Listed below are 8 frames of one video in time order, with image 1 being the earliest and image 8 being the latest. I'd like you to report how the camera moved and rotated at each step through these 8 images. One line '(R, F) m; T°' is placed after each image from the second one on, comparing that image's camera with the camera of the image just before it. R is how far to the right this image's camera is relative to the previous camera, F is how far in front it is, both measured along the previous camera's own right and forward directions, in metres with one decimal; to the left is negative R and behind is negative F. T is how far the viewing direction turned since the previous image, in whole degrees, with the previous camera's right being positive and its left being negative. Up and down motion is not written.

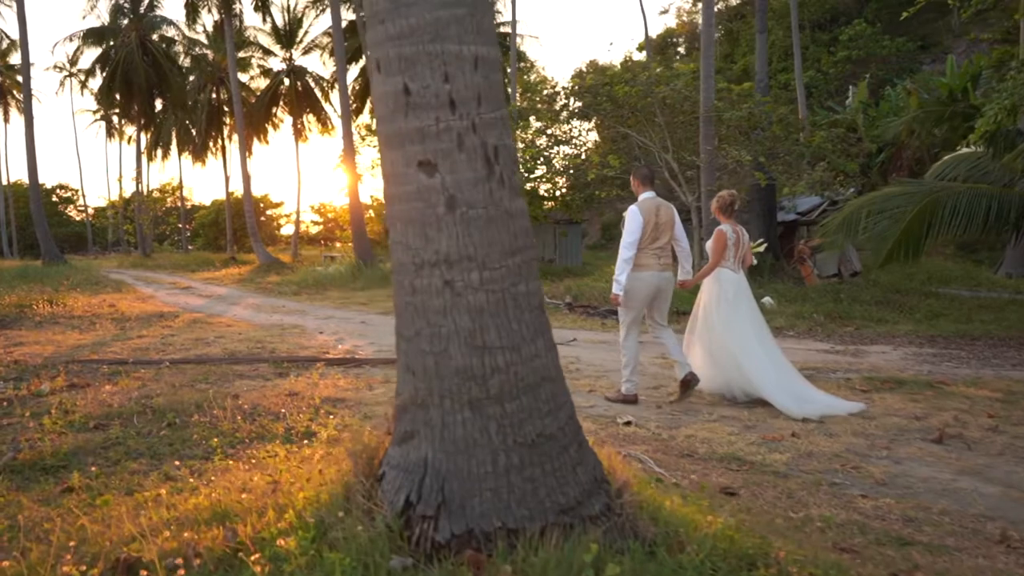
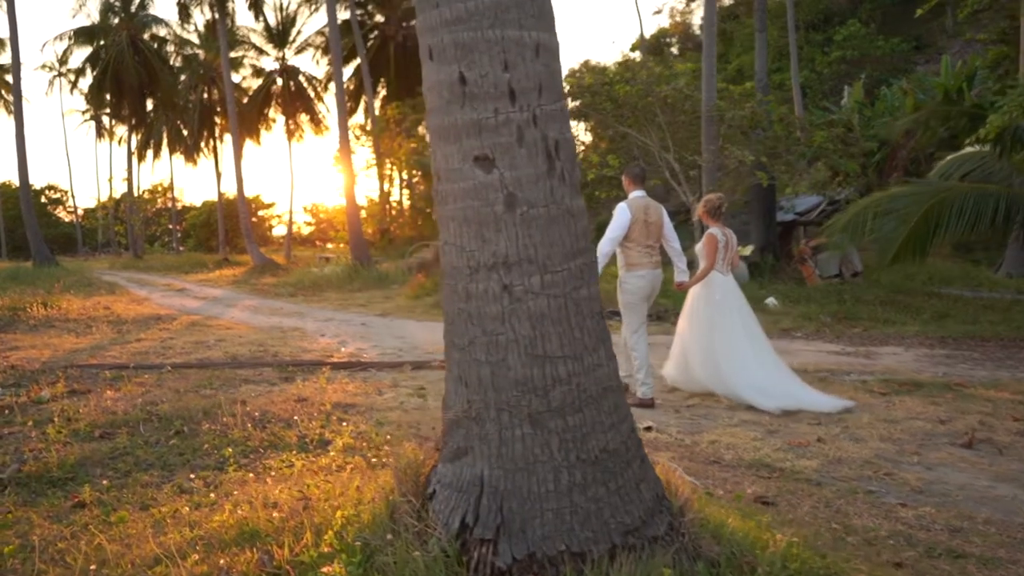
(-0.2, +0.2) m; +1°
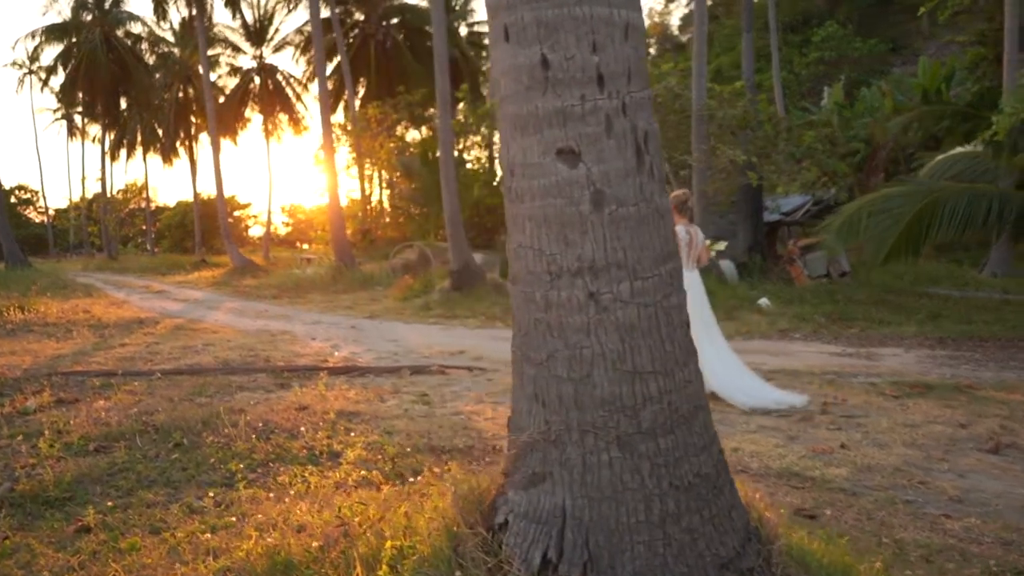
(-0.2, +0.2) m; +2°
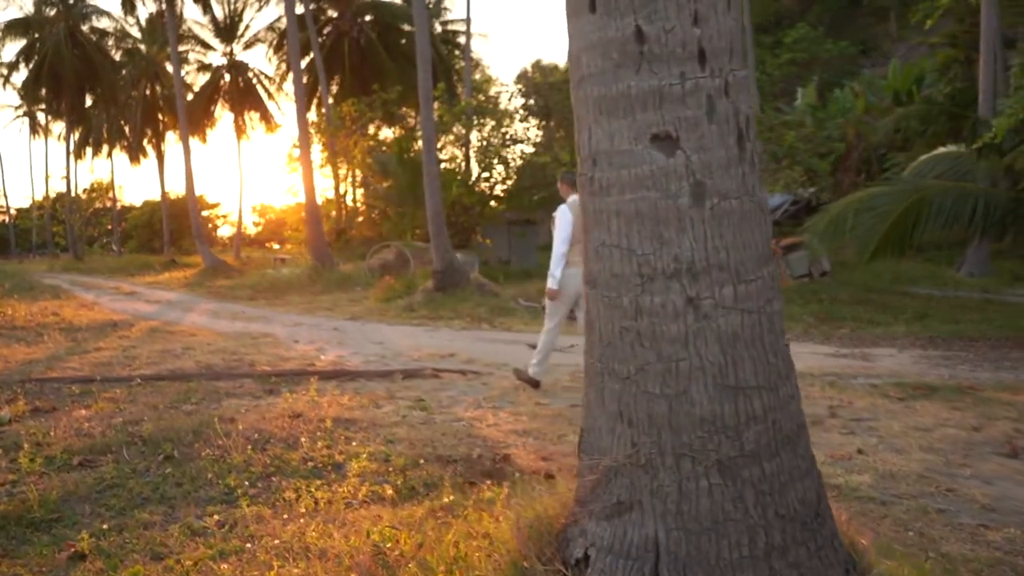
(-0.2, +0.3) m; +2°
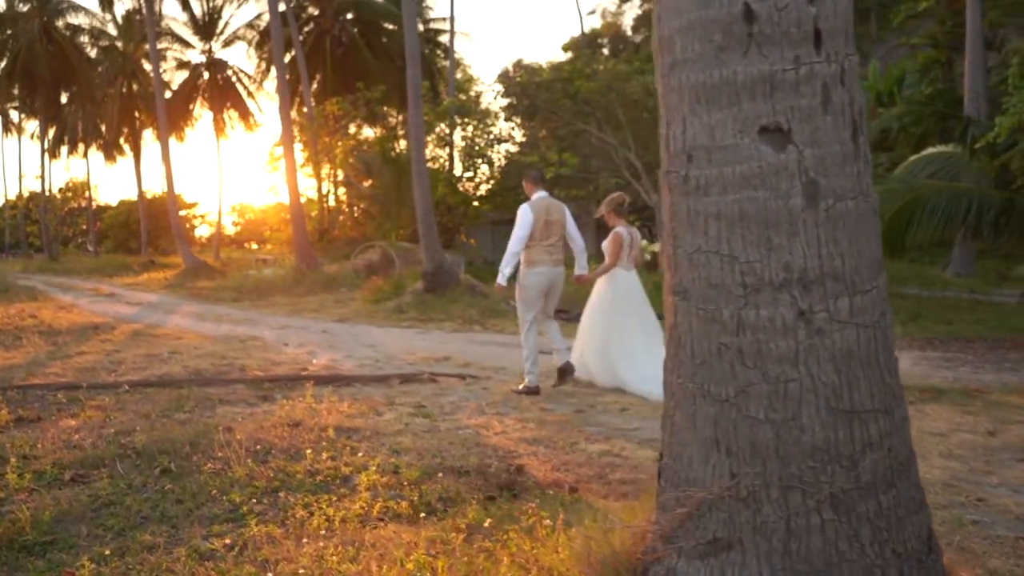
(-0.2, +0.2) m; +1°
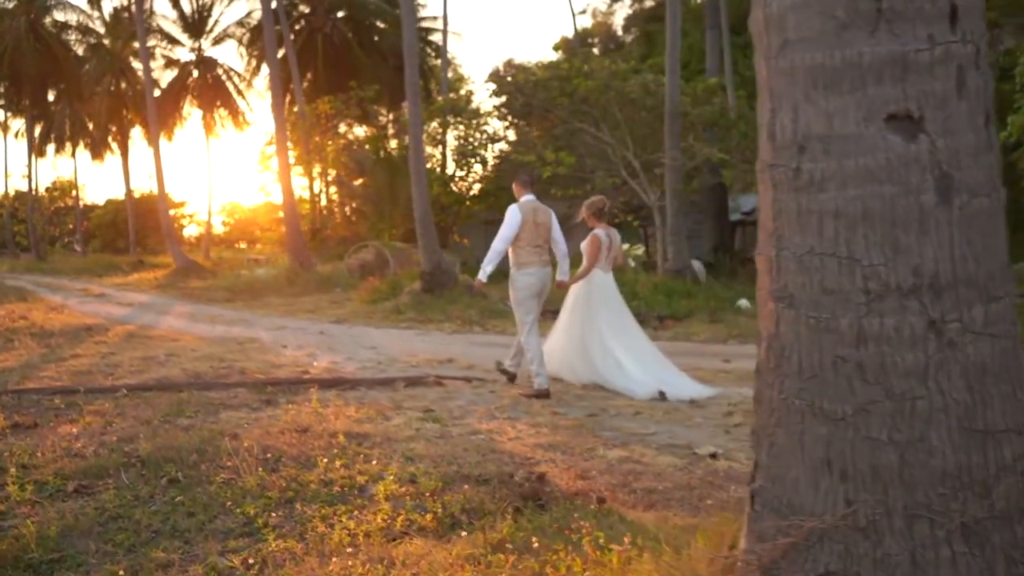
(-0.2, +0.2) m; +1°
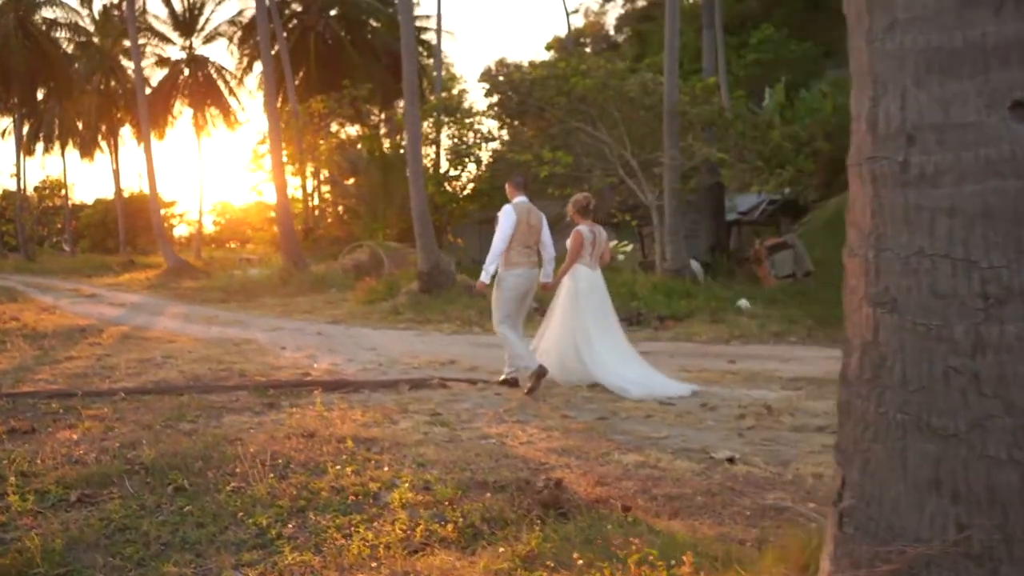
(-0.1, +0.1) m; +1°
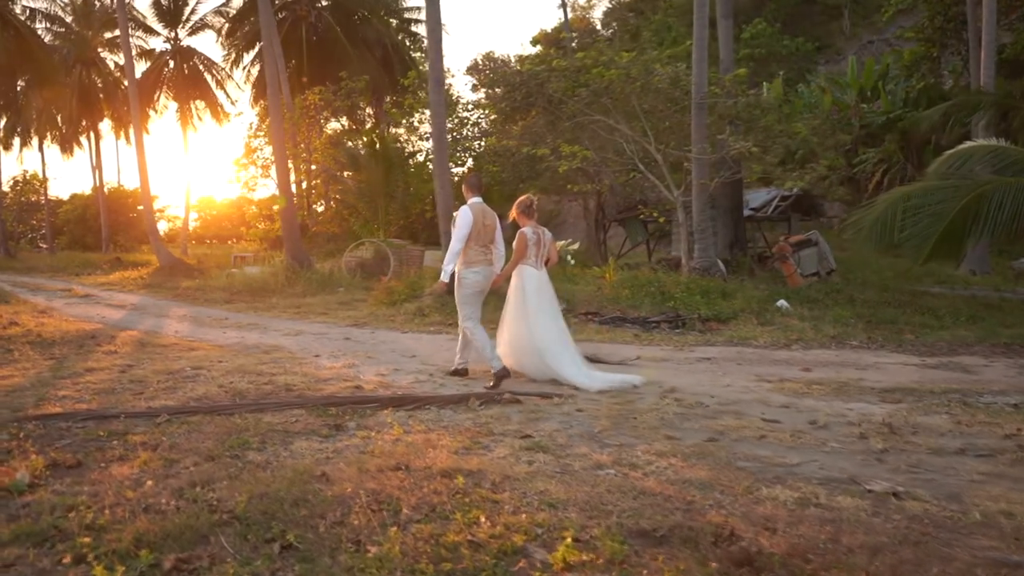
(-0.8, +0.8) m; +2°
